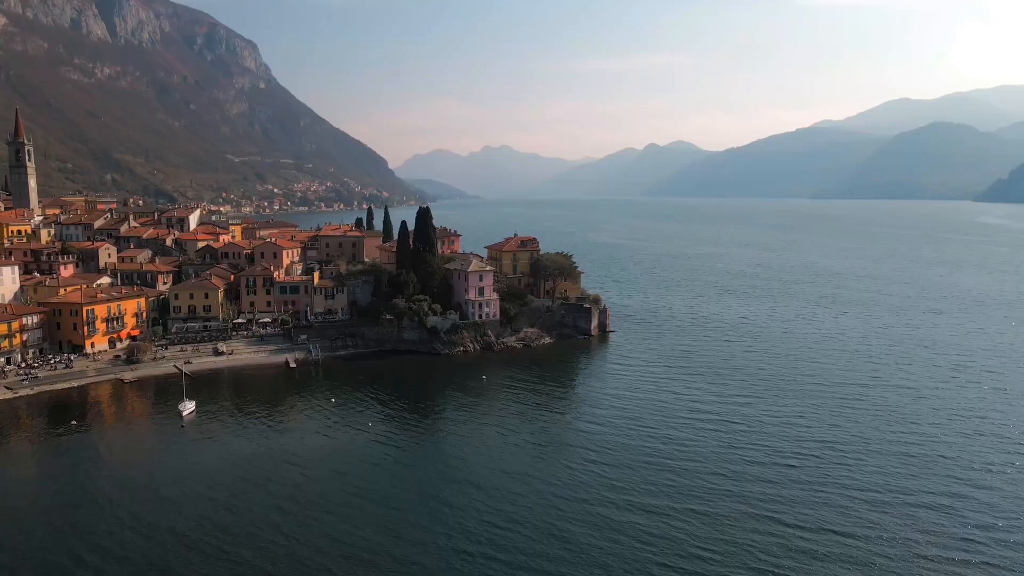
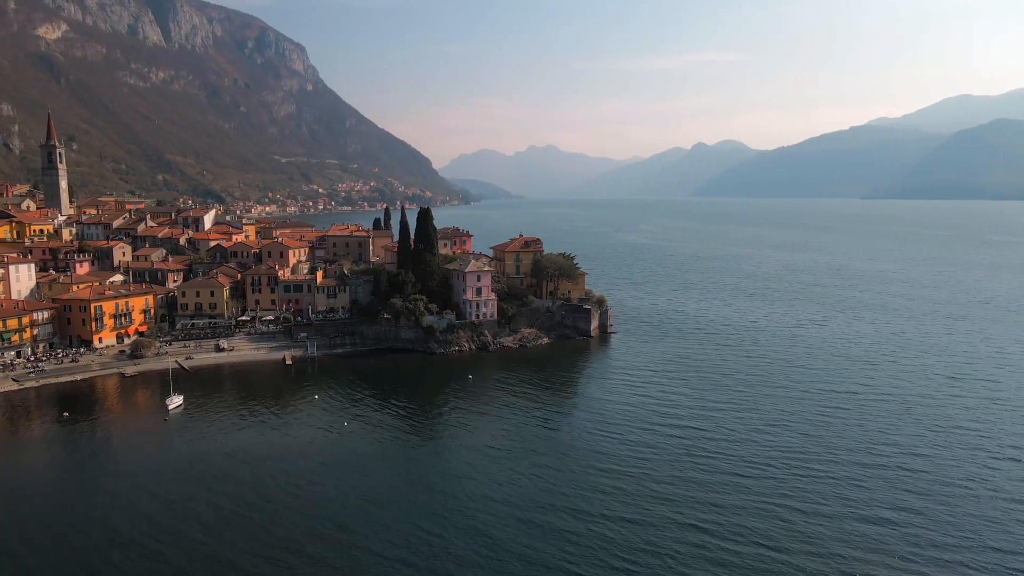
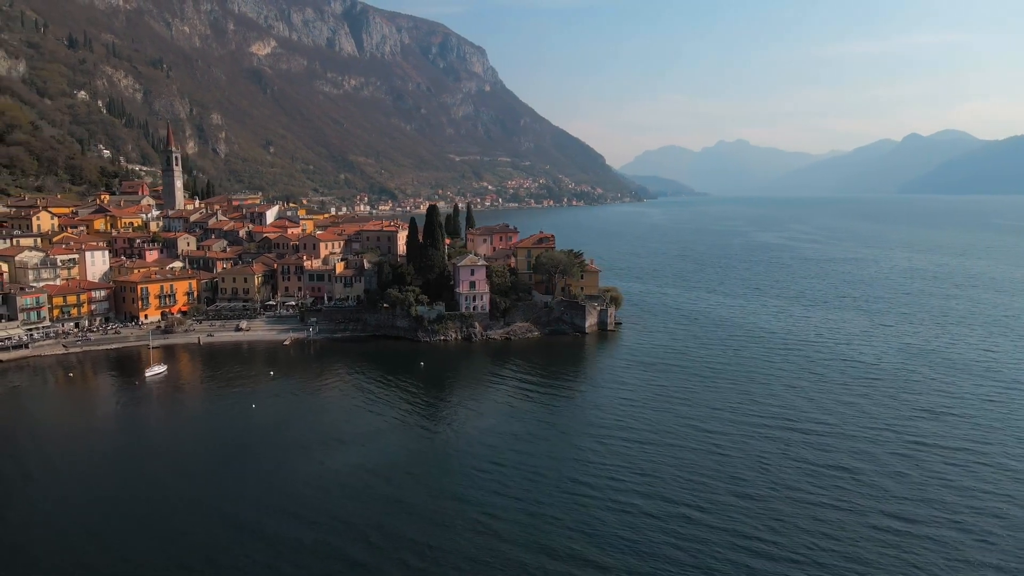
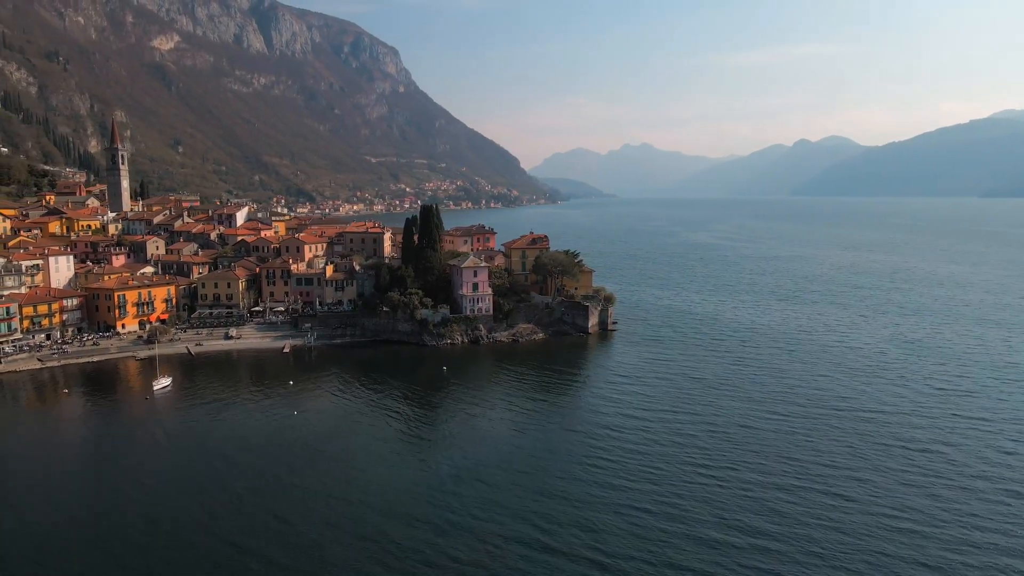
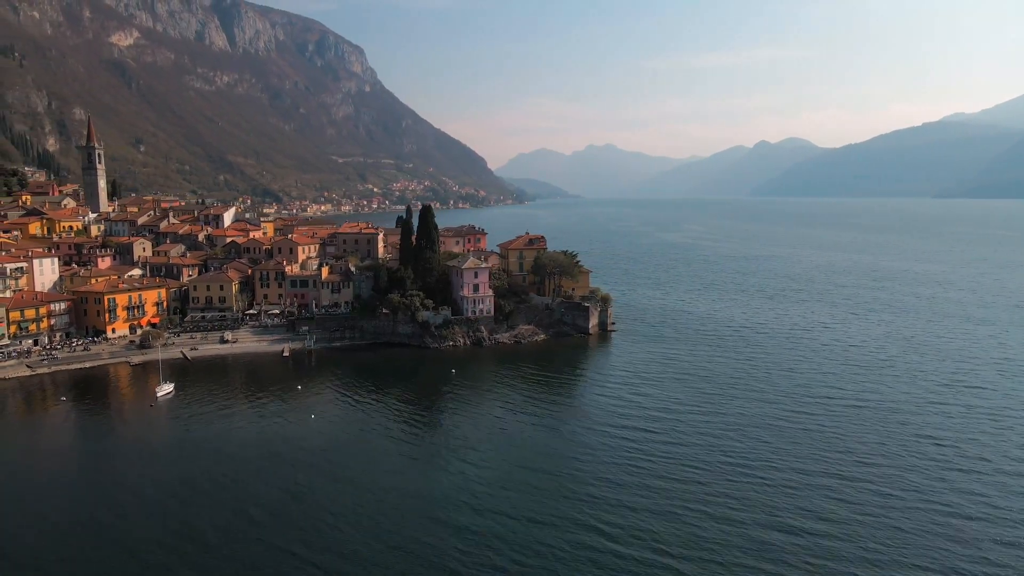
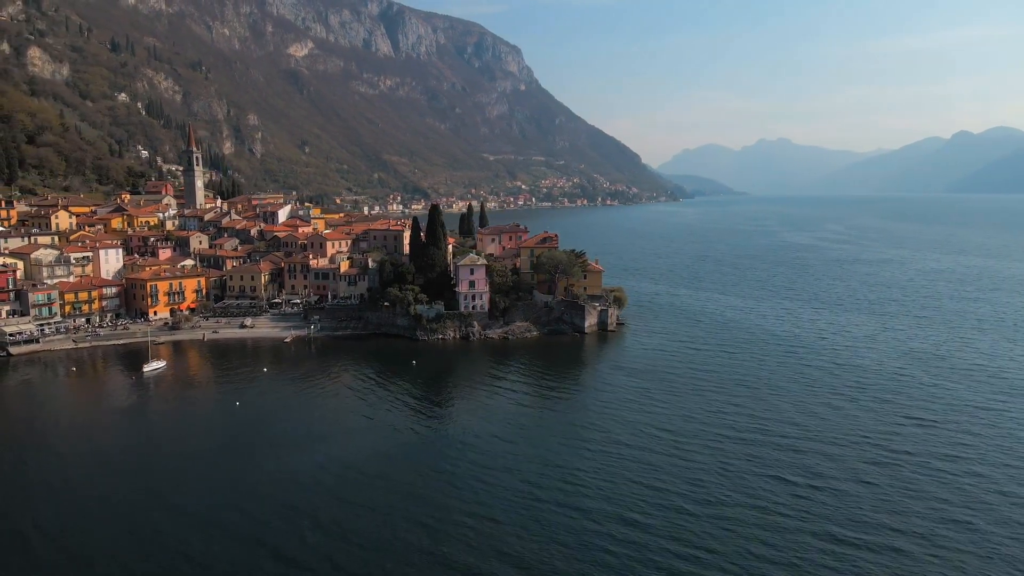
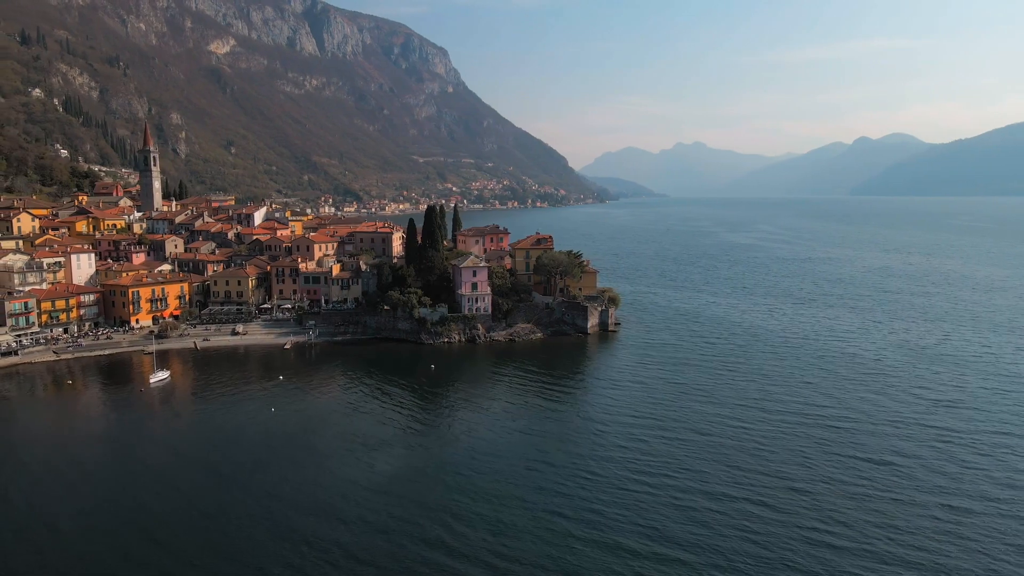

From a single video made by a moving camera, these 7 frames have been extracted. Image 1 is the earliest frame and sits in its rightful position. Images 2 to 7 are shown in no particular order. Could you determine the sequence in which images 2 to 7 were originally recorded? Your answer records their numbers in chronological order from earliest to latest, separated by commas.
2, 5, 4, 7, 3, 6
